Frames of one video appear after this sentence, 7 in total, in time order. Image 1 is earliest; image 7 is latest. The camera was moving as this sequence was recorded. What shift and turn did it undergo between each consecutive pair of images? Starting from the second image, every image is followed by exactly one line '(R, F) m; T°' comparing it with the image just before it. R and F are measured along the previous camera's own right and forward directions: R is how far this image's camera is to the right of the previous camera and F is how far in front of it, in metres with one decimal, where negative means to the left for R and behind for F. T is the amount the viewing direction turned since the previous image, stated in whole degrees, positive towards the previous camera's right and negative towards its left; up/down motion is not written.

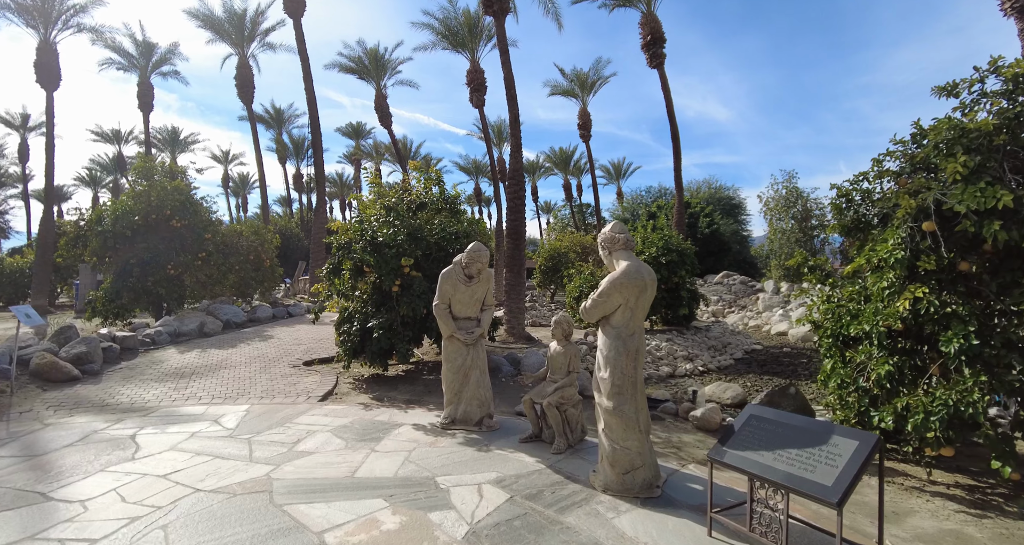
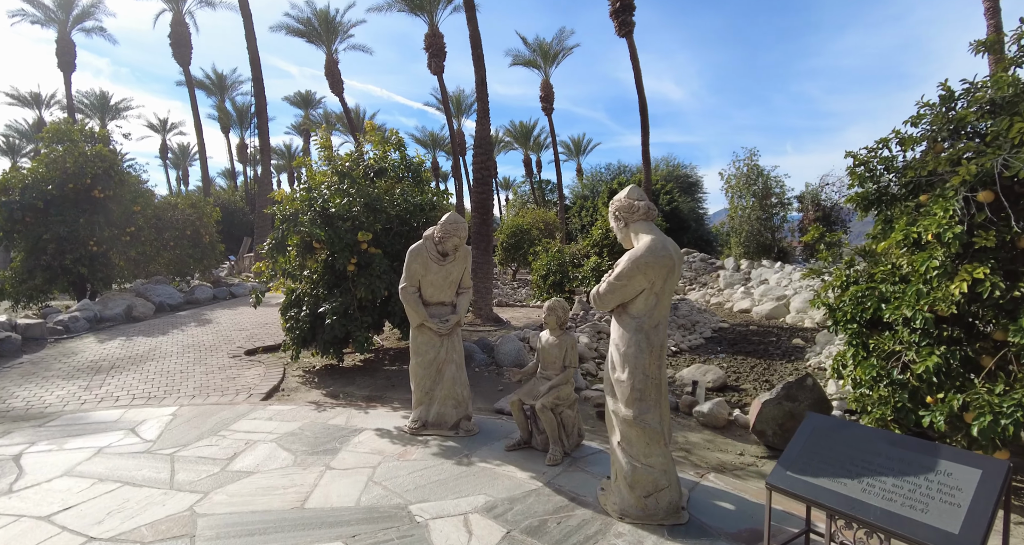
(-0.2, +0.9) m; +5°
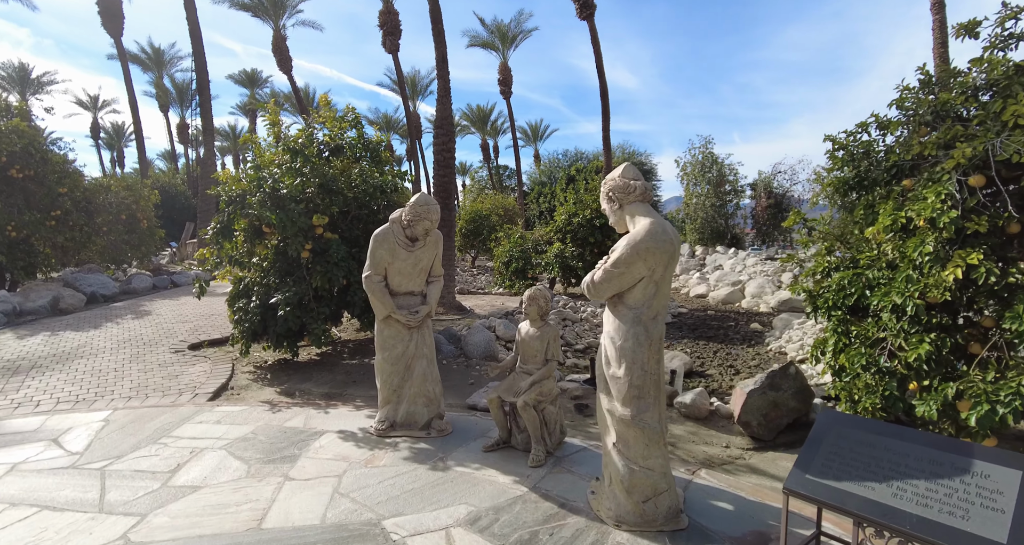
(-0.2, +0.3) m; +5°
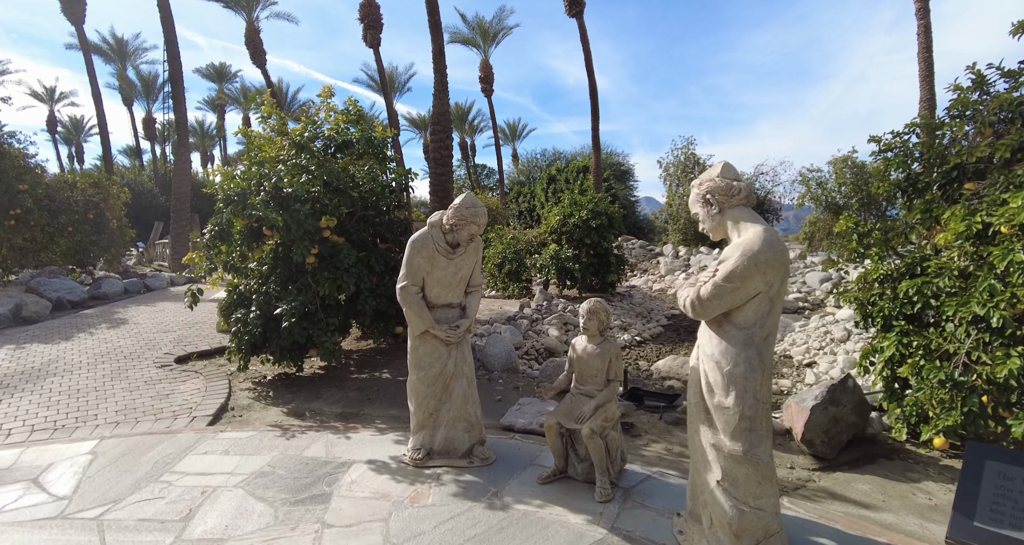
(-0.6, +0.4) m; +3°
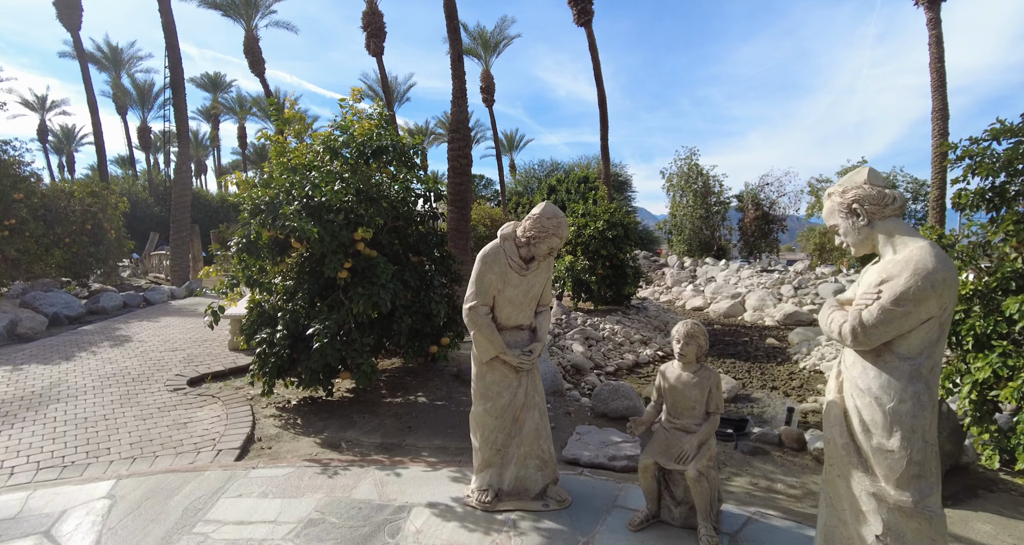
(-0.6, +0.4) m; +1°
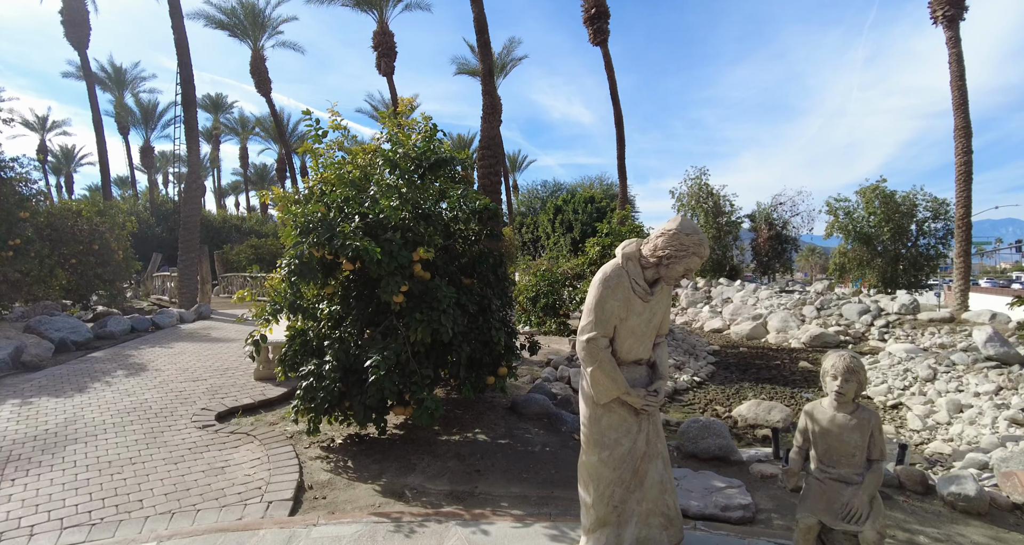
(-0.7, +0.5) m; +1°
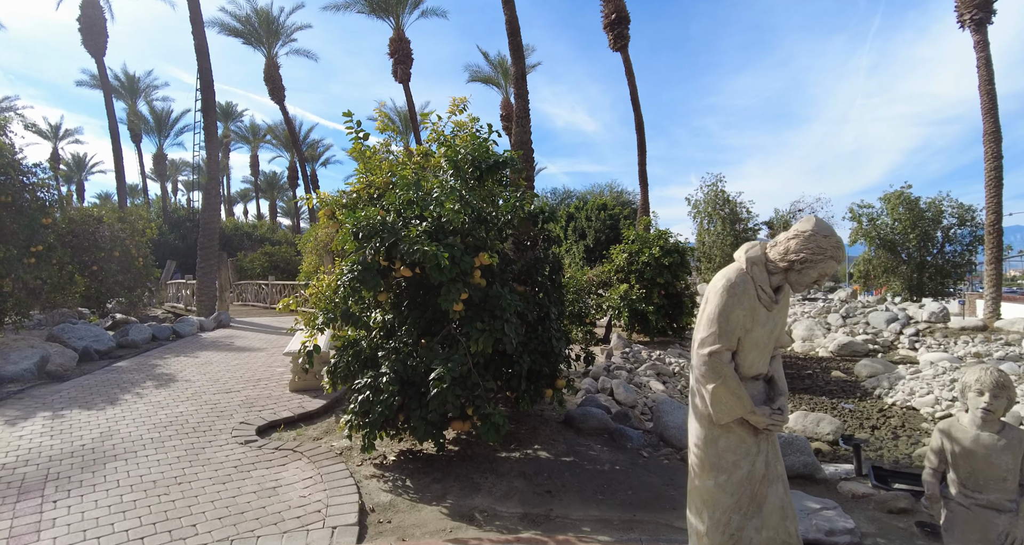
(-0.6, +0.3) m; 0°
